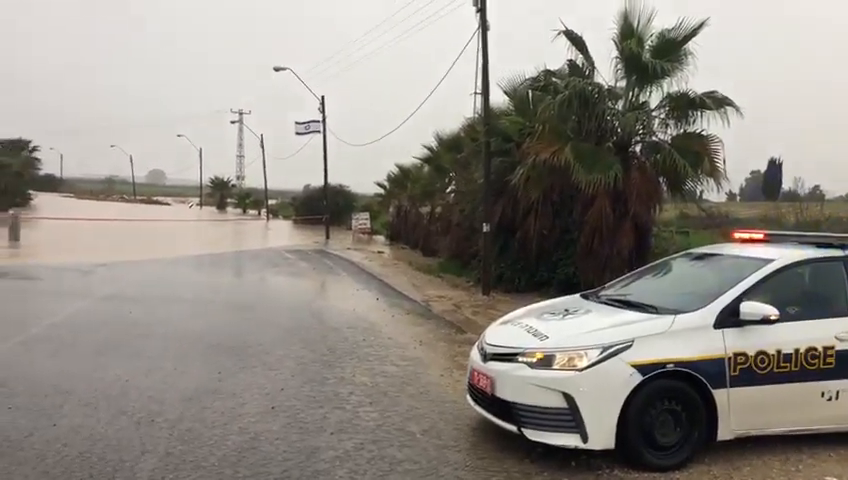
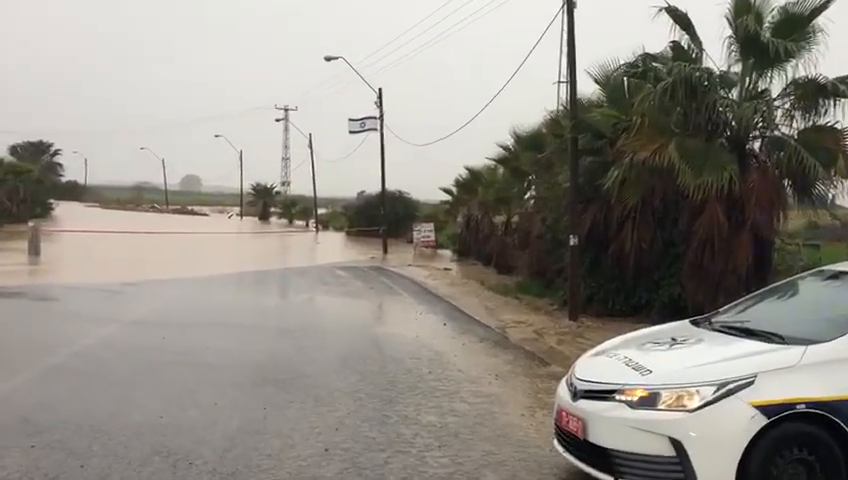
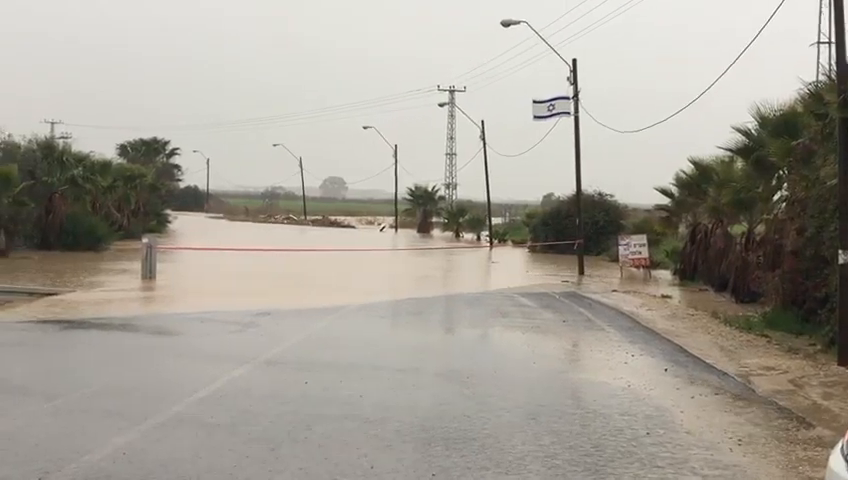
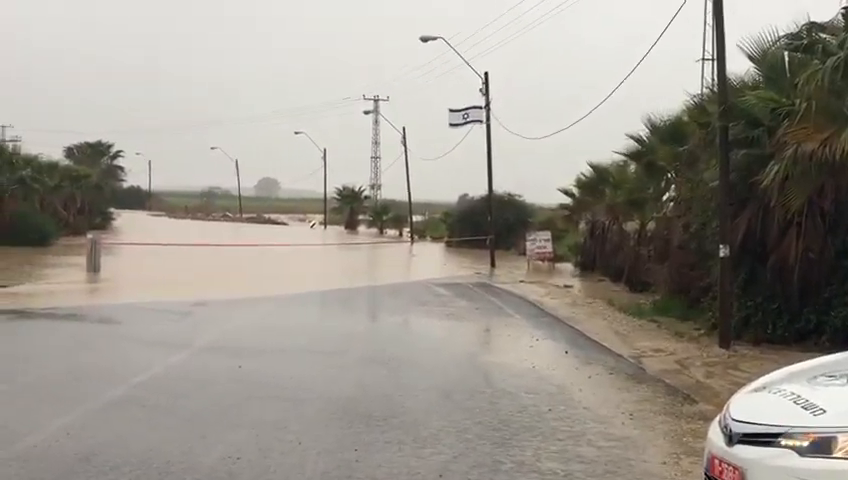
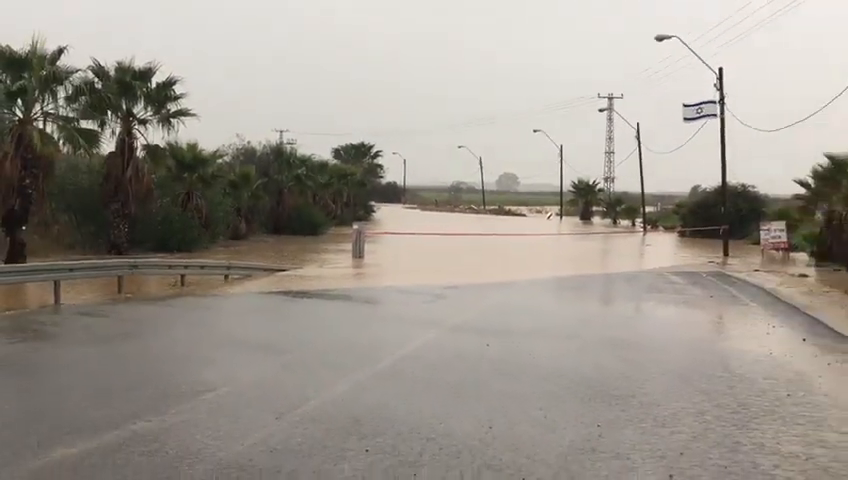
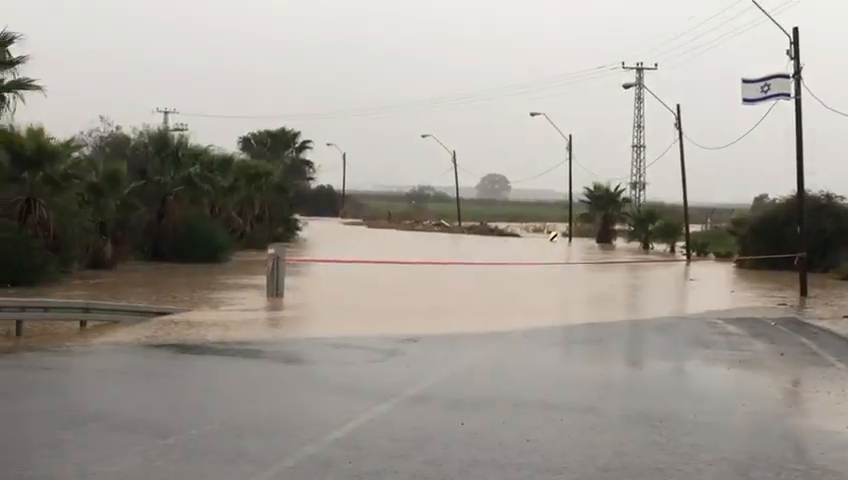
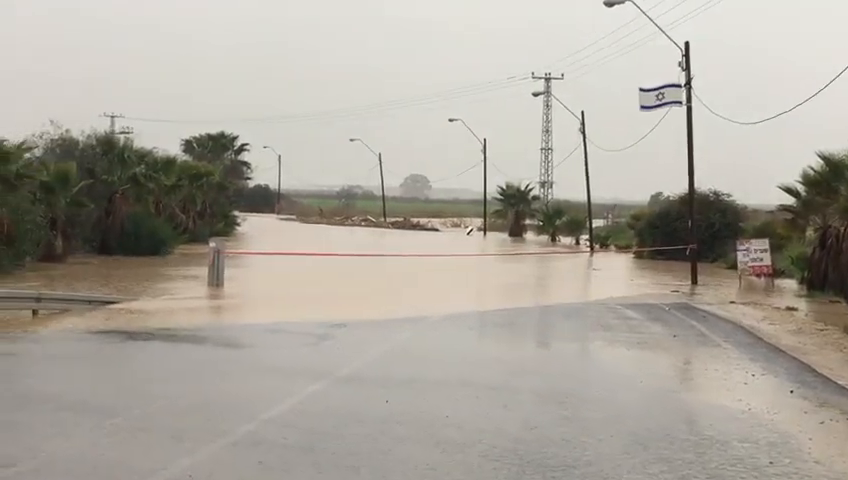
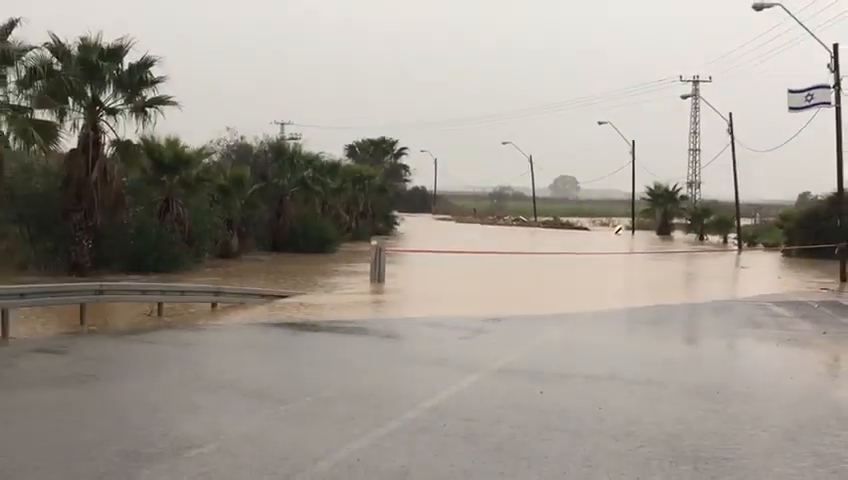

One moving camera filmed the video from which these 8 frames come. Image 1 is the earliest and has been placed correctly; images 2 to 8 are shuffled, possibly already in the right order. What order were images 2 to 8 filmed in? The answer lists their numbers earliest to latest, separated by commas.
2, 4, 3, 7, 6, 8, 5
